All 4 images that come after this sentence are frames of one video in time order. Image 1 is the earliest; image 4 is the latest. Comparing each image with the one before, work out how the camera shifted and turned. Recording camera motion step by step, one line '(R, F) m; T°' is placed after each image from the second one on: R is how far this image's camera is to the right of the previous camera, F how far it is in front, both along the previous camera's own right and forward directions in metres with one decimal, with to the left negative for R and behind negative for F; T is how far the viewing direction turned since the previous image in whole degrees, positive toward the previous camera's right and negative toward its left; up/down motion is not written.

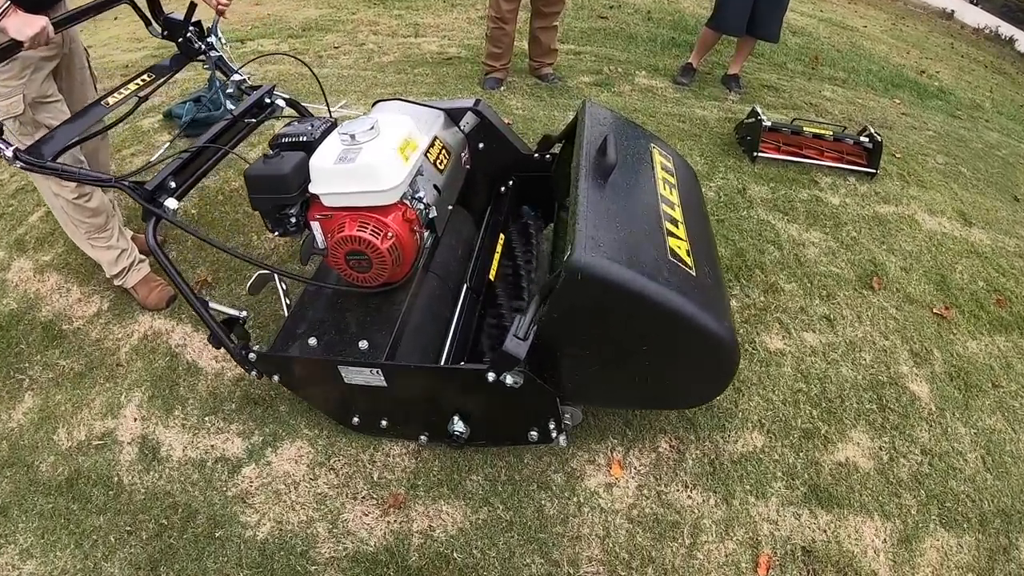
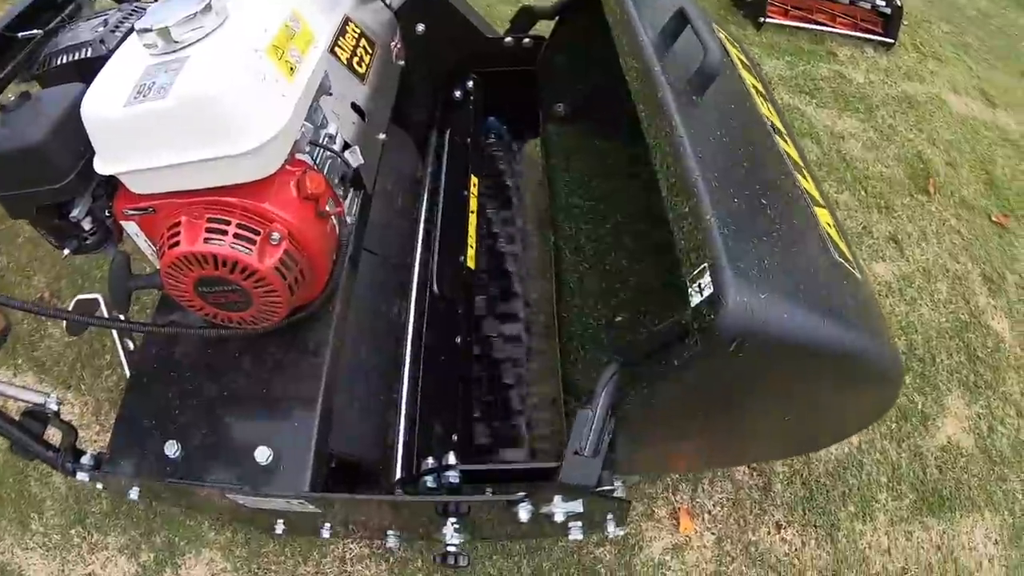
(-0.2, +0.9) m; +7°
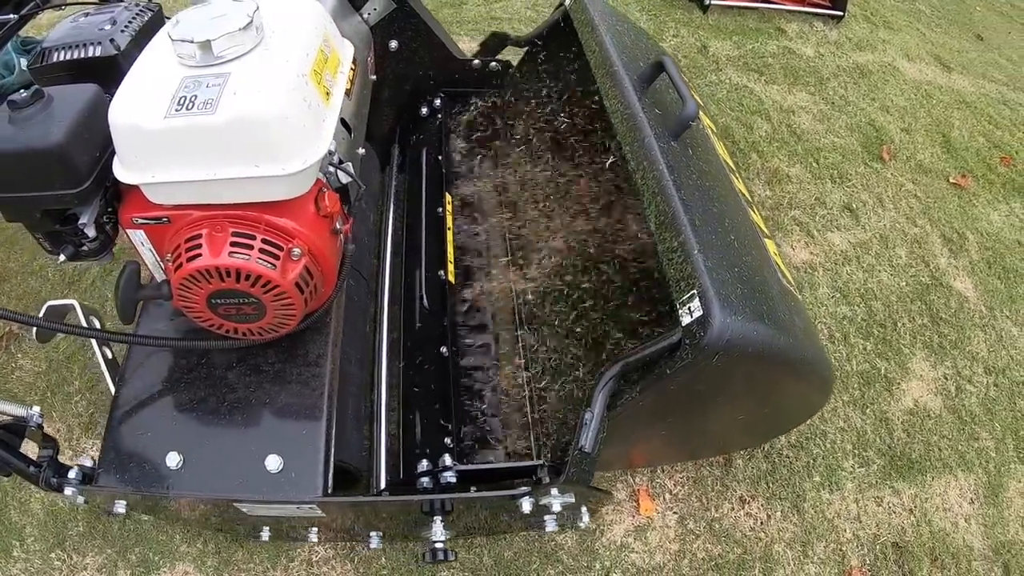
(+0.1, 0.0) m; 0°
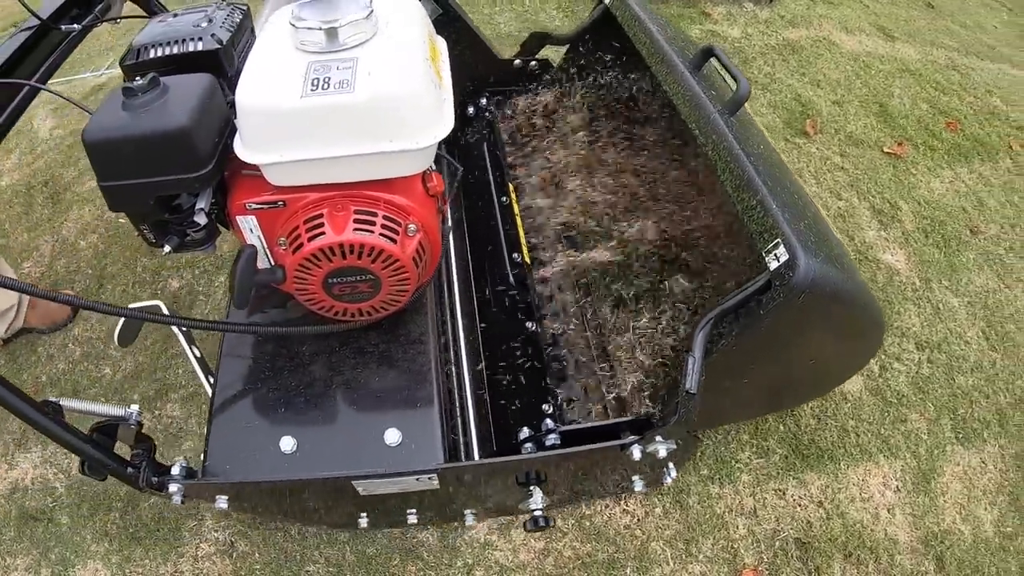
(+0.4, +0.1) m; -2°
